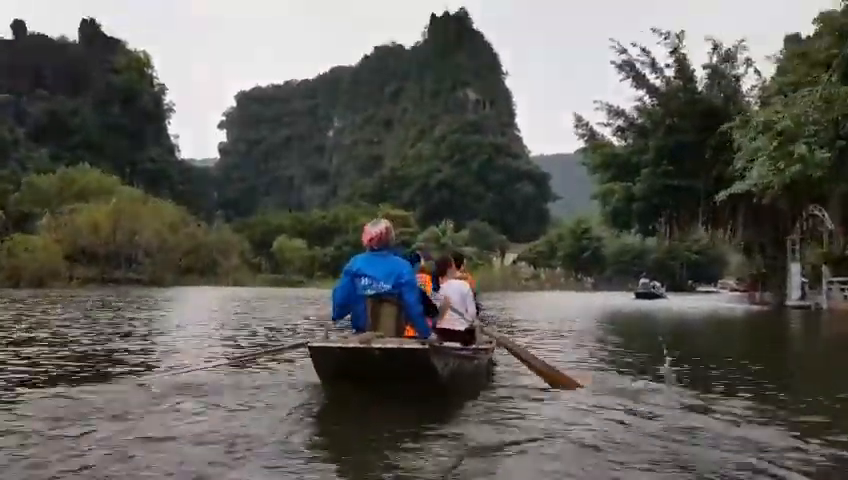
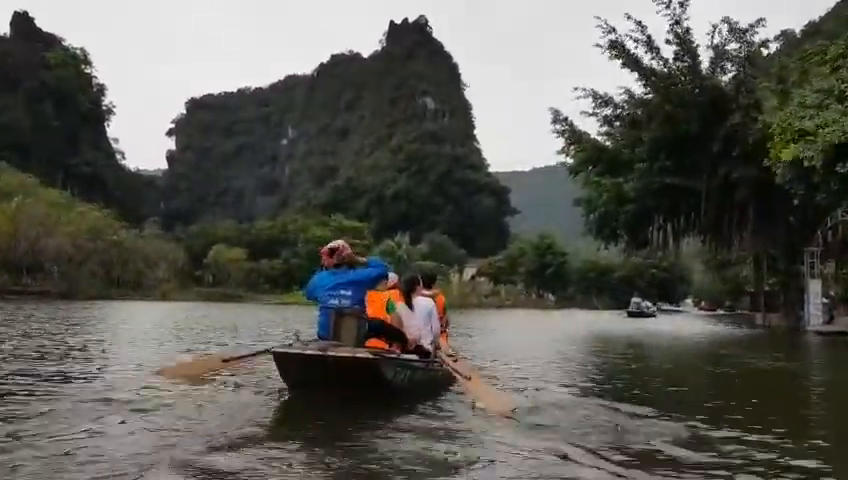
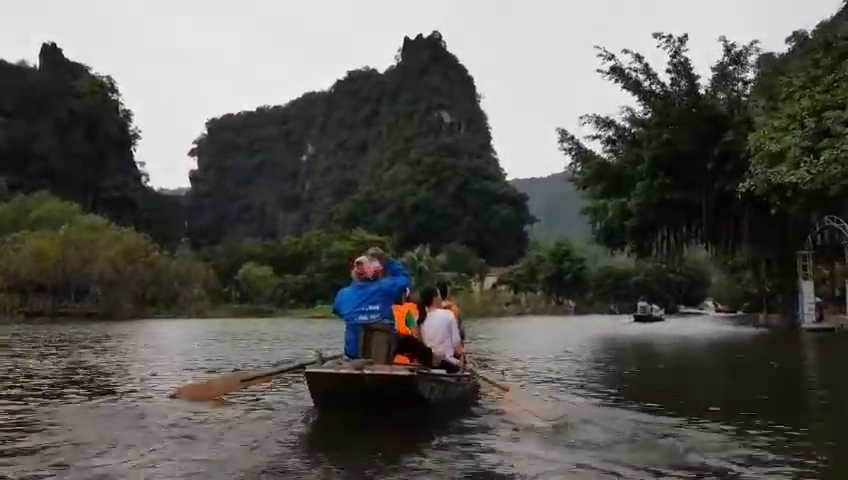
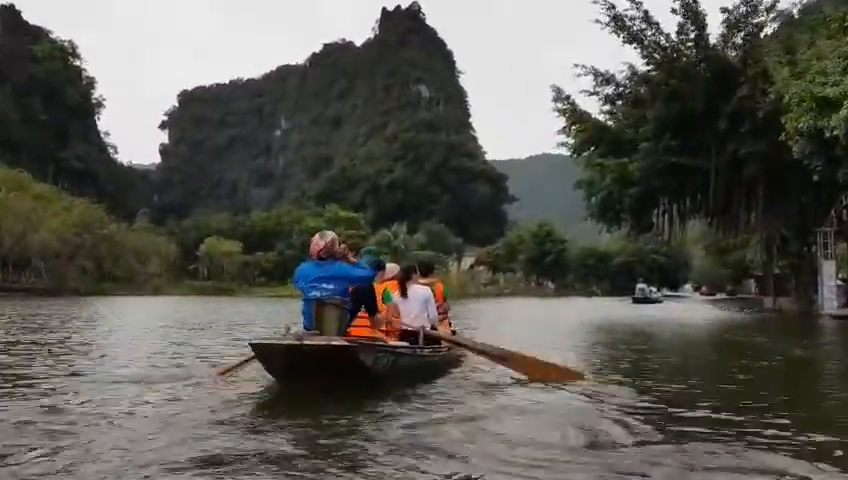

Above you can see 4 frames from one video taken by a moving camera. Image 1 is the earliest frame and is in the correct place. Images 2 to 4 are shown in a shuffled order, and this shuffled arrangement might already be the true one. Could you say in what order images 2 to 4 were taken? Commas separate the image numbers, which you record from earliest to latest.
3, 2, 4
